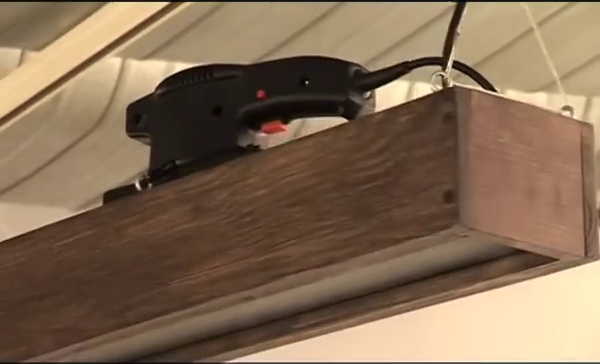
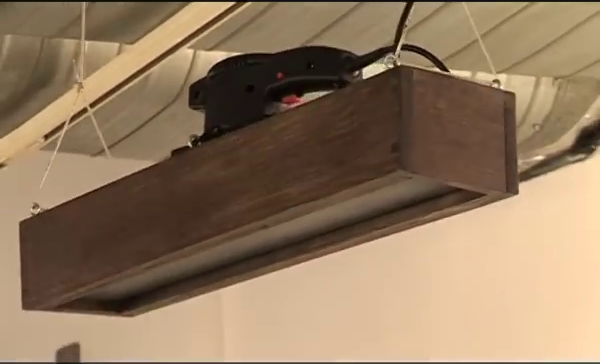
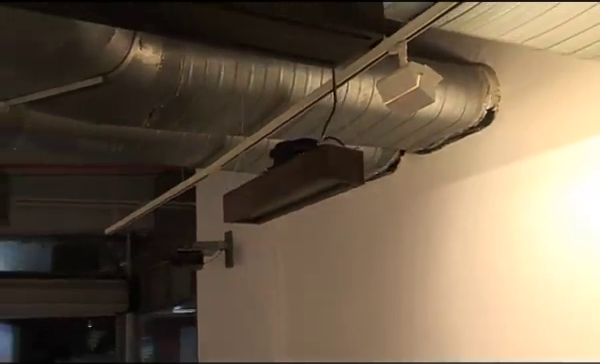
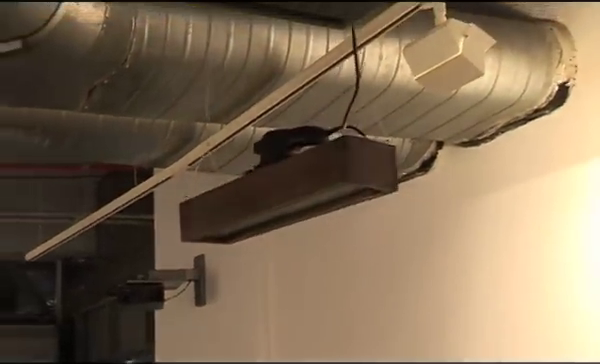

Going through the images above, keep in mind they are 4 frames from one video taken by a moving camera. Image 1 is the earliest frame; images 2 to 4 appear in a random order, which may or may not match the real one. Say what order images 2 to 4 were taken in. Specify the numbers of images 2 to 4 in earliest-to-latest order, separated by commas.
2, 4, 3
